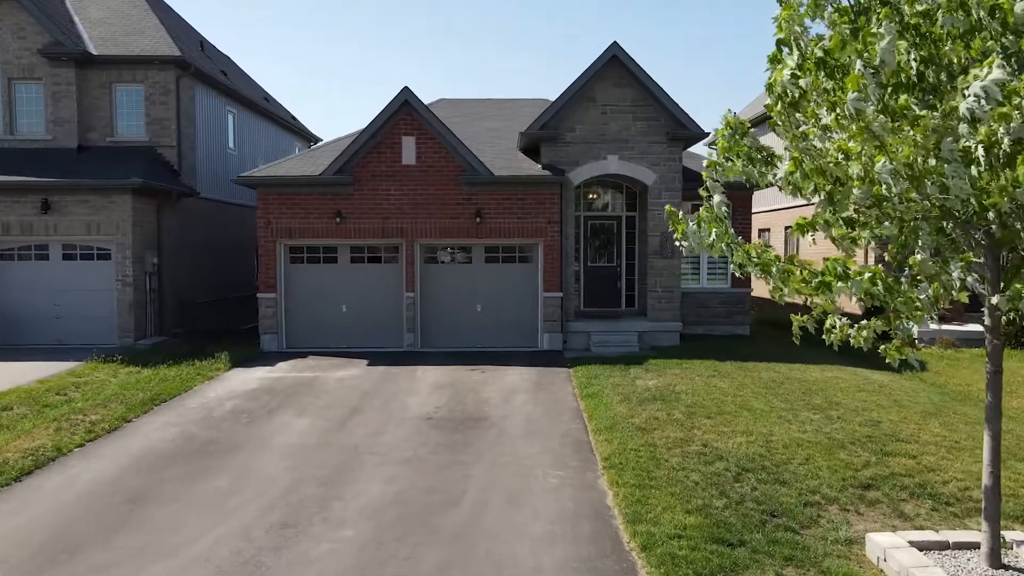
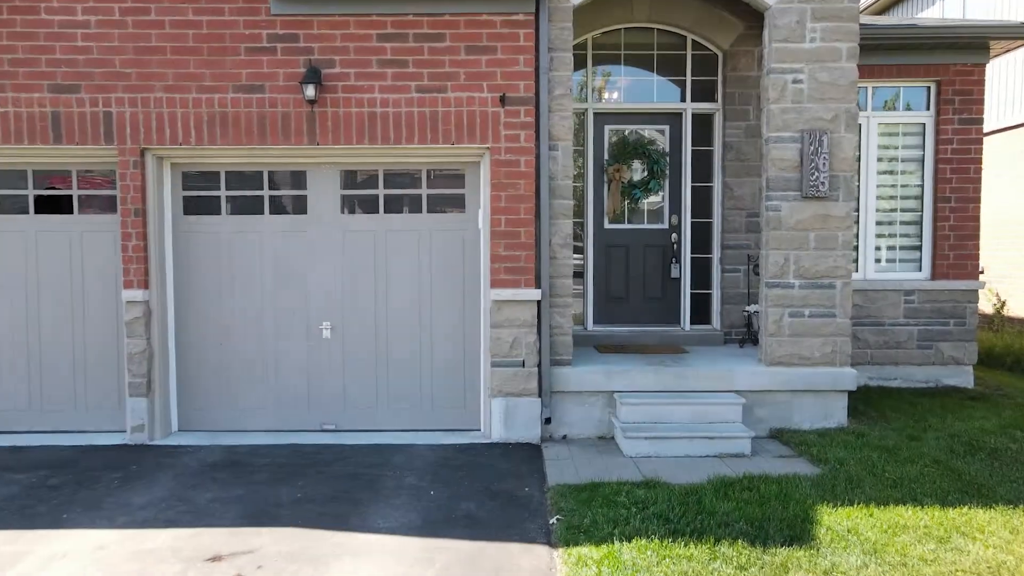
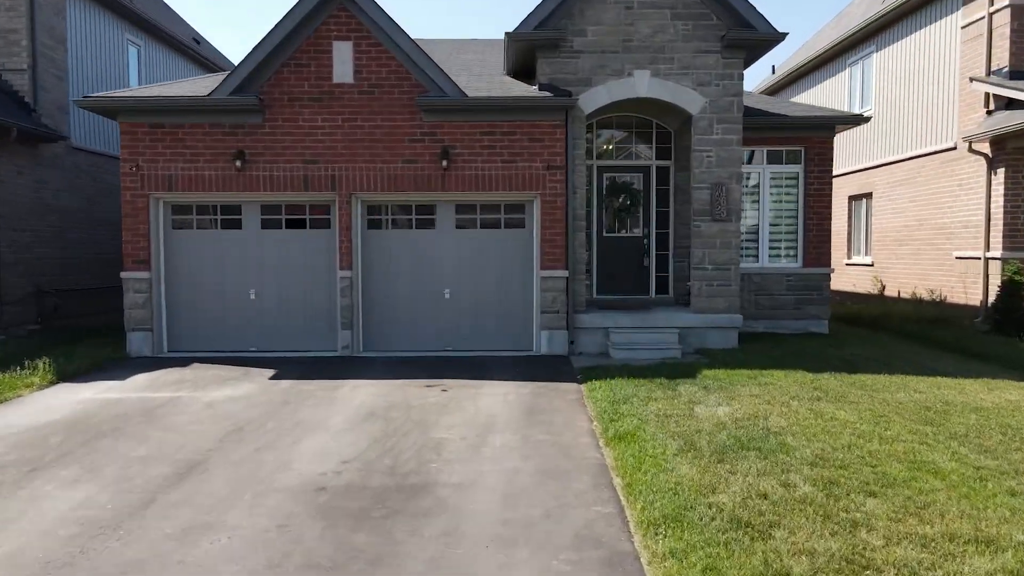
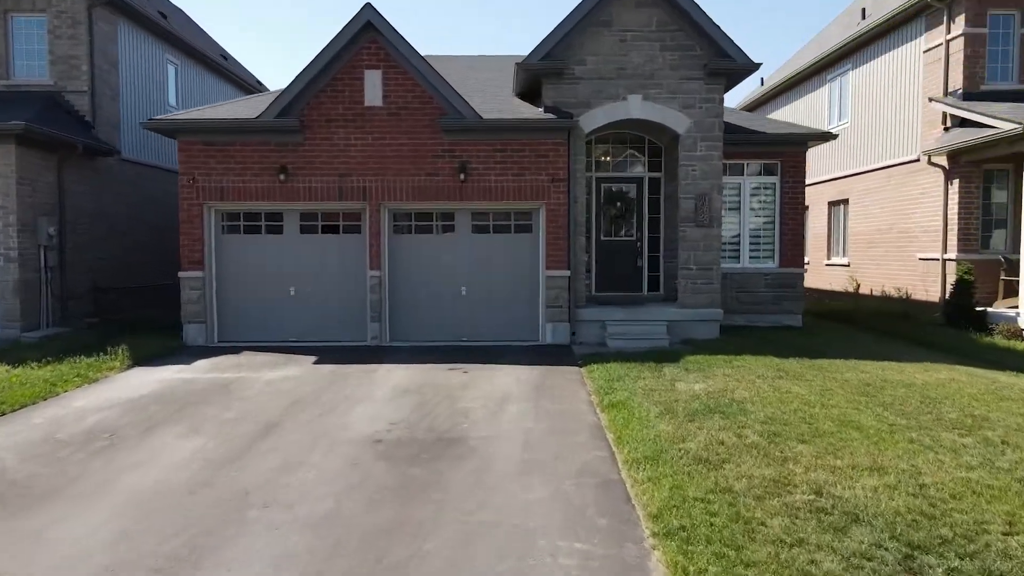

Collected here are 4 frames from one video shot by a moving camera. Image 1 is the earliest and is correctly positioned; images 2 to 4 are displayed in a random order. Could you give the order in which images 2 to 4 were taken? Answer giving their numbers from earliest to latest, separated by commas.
4, 3, 2
